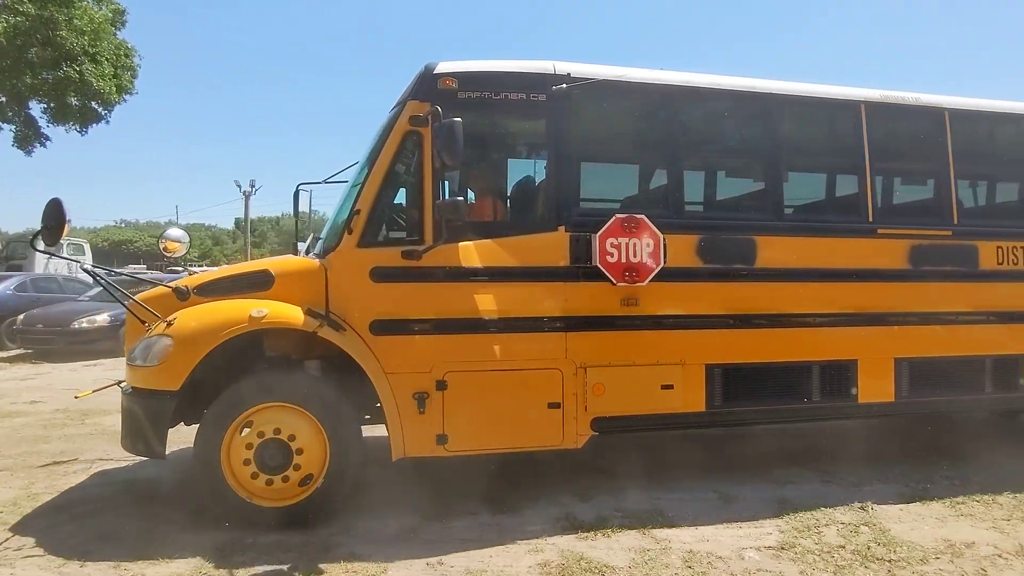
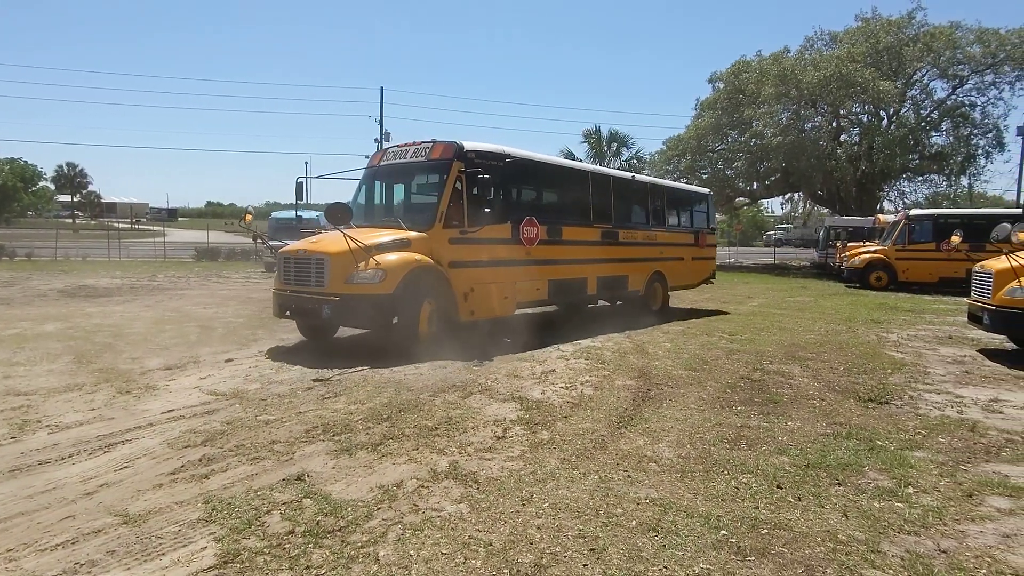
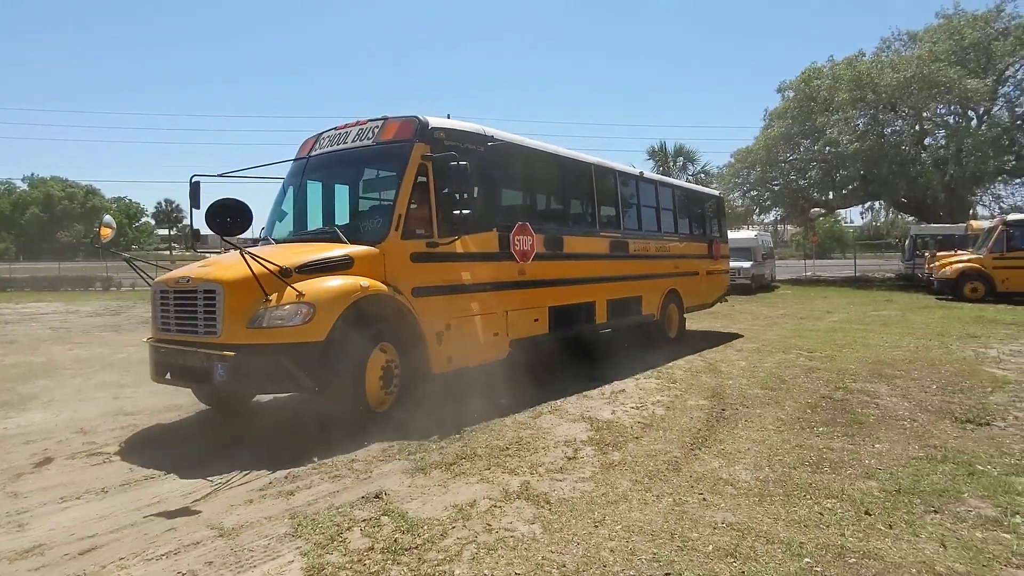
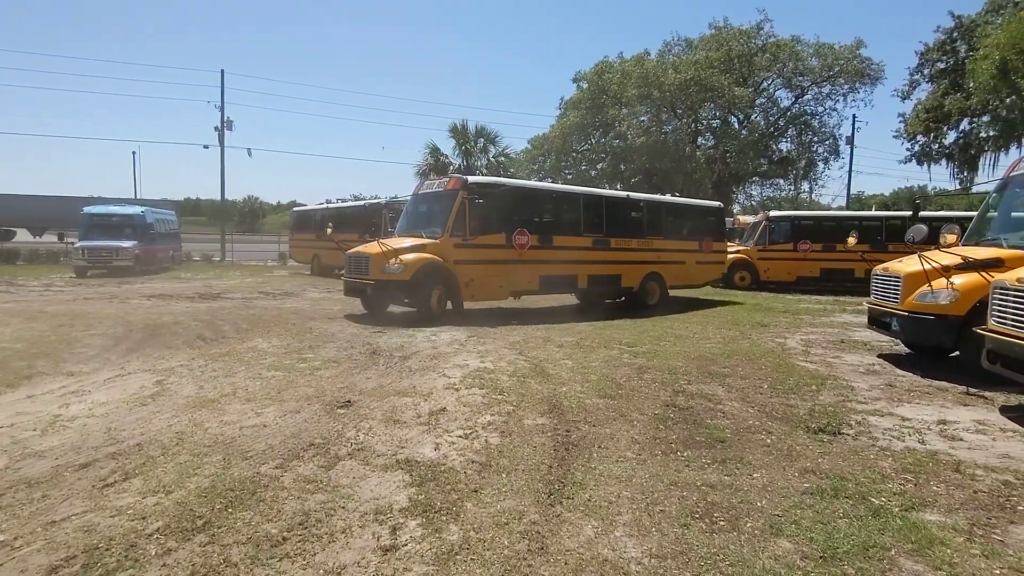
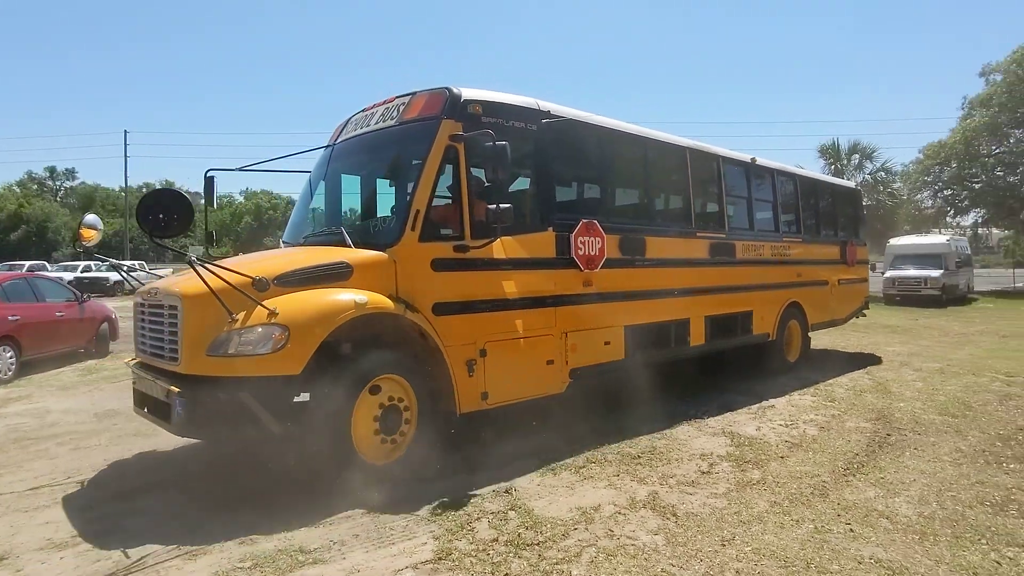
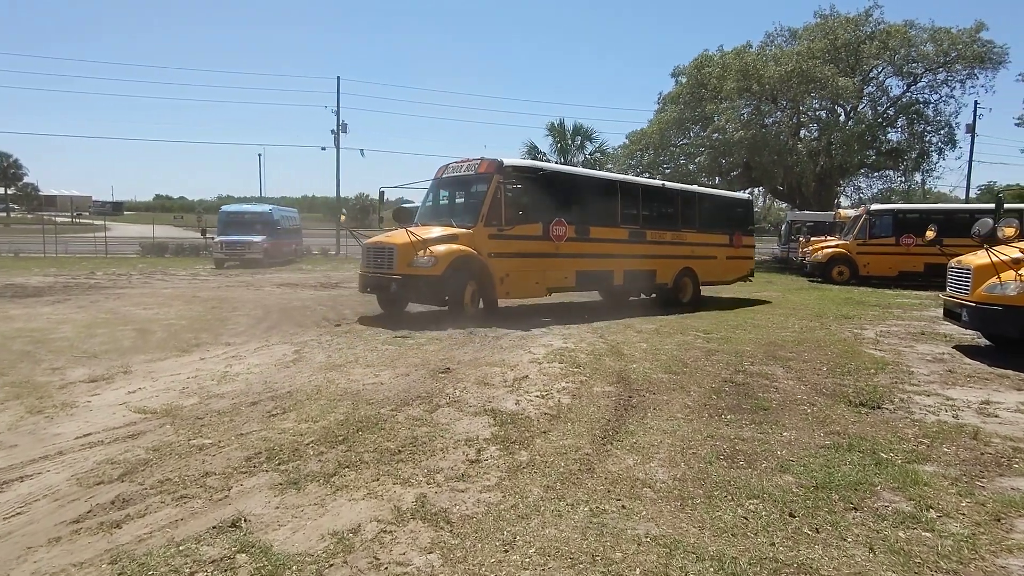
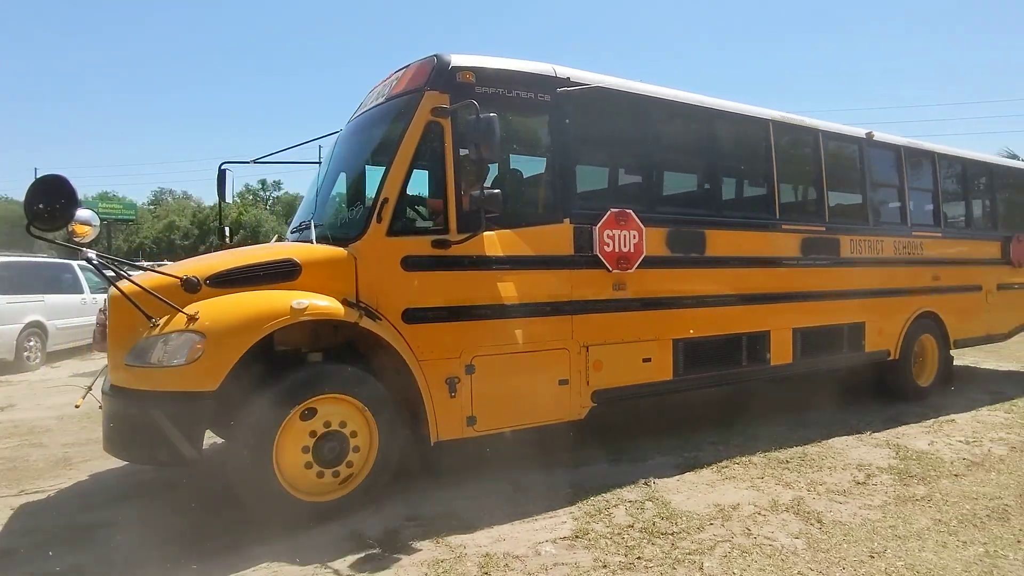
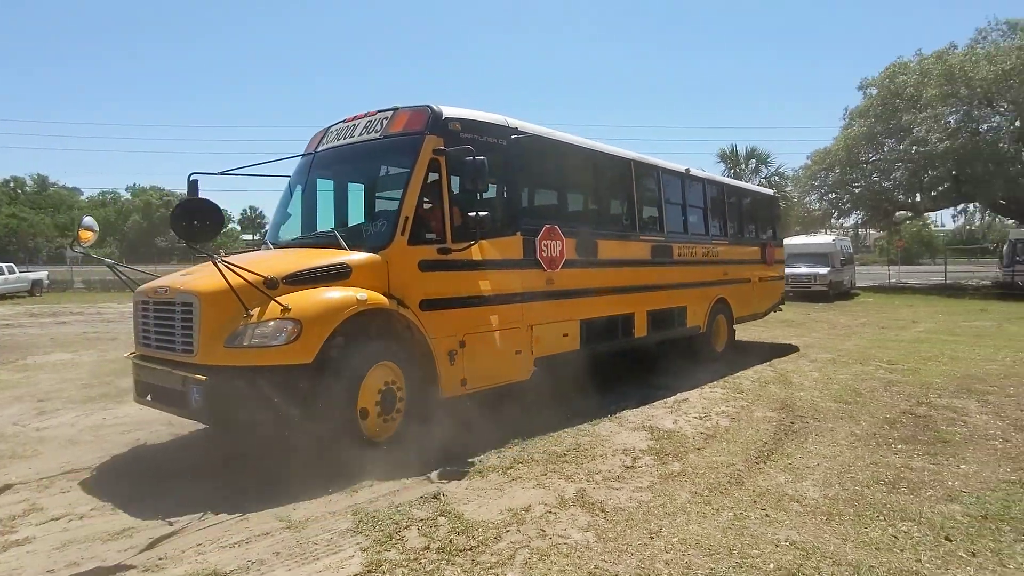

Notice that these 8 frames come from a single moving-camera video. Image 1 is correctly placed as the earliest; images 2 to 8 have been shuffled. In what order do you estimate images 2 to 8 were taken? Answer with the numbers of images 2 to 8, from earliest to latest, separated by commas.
7, 5, 8, 3, 2, 6, 4
